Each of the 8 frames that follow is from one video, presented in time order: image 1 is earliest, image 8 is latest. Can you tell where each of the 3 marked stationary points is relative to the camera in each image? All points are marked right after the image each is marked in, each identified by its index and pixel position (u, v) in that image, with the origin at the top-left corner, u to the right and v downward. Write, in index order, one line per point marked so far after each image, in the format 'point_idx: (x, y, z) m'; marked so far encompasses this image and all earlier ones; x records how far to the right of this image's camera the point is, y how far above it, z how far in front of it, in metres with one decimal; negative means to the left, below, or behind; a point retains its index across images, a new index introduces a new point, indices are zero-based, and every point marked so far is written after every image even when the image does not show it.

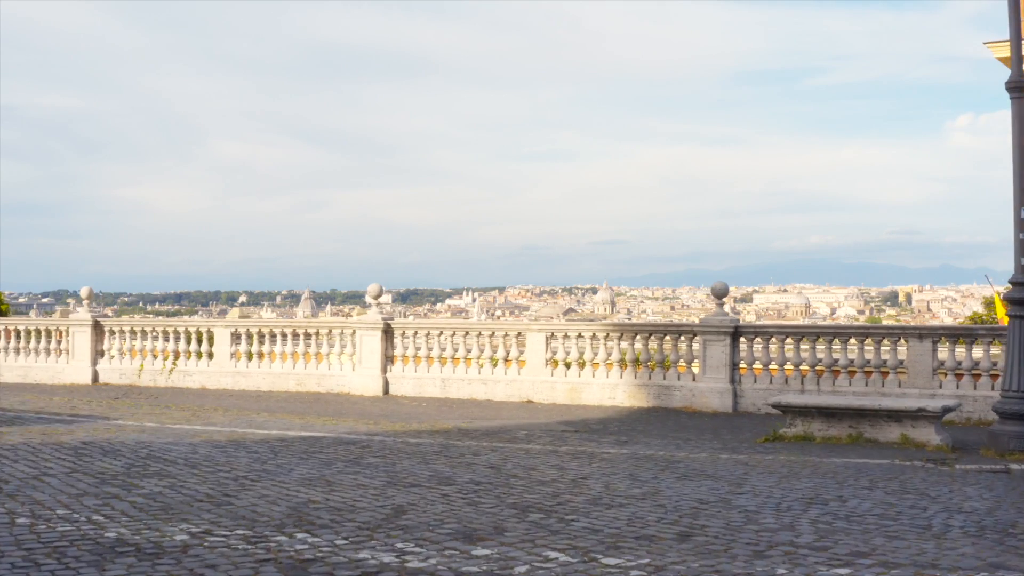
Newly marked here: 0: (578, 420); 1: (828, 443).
0: (+0.4, -0.8, +6.4) m
1: (+1.6, -0.8, +5.4) m
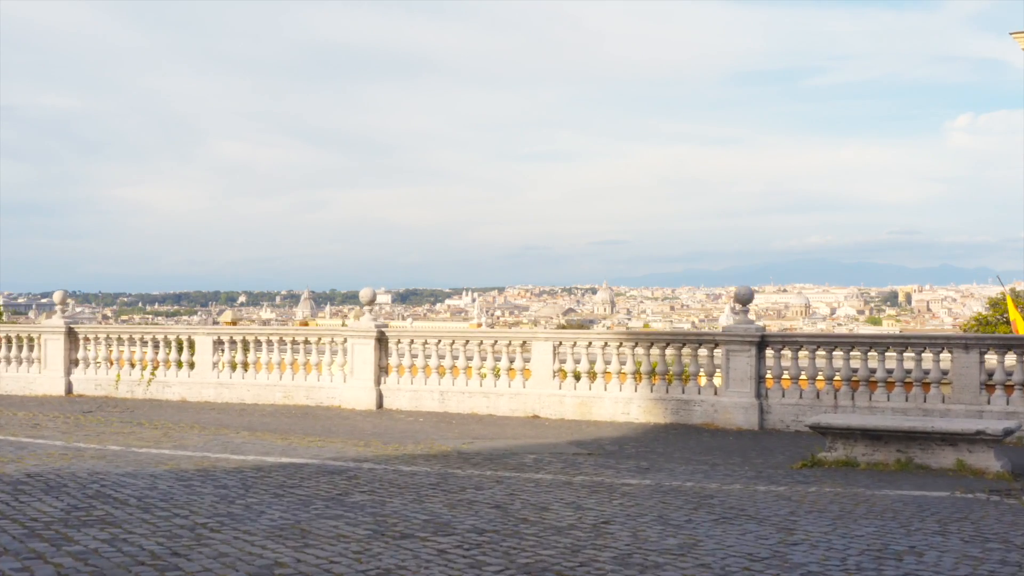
0: (+0.4, -0.8, +5.8) m
1: (+1.6, -0.8, +4.8) m
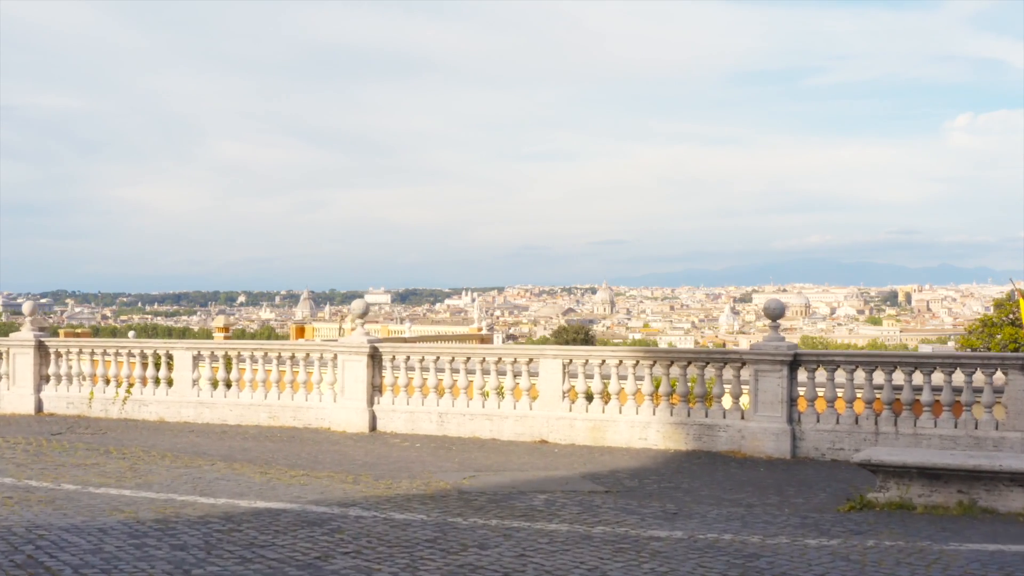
0: (+0.5, -0.9, +5.2) m
1: (+1.7, -0.9, +4.2) m
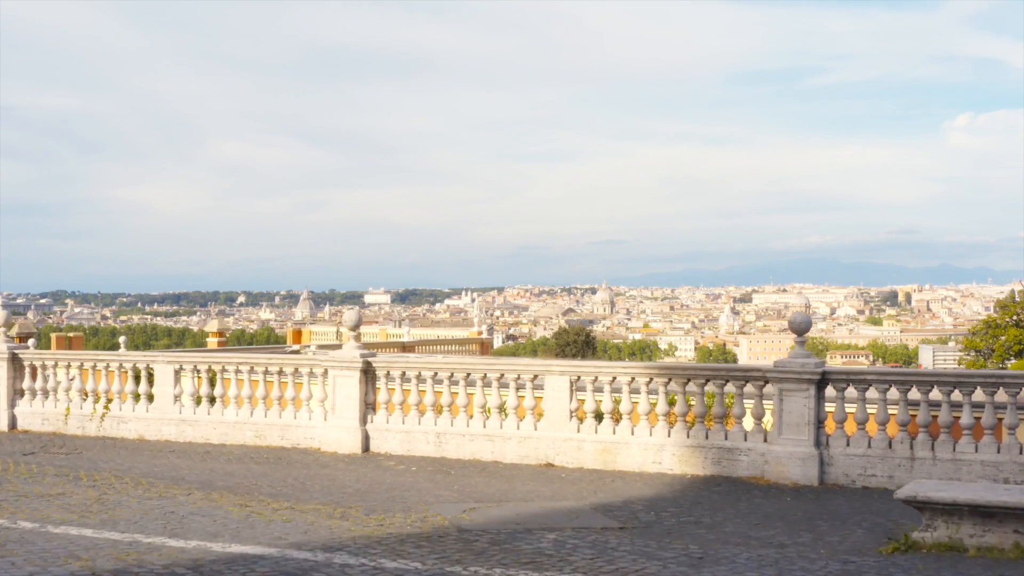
0: (+0.5, -1.0, +4.8) m
1: (+1.7, -1.0, +3.8) m
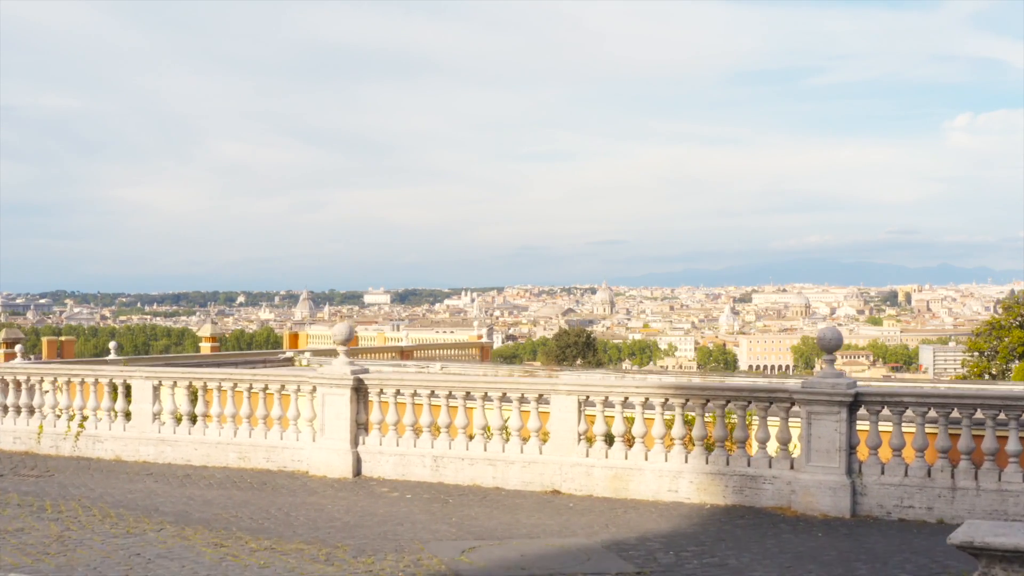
0: (+0.5, -1.0, +4.3) m
1: (+1.7, -1.0, +3.3) m
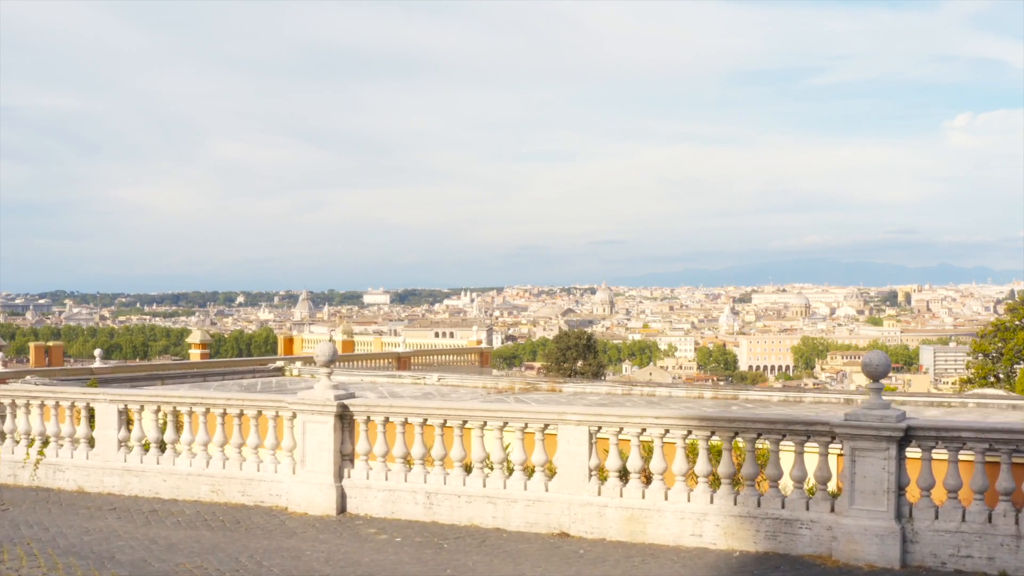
0: (+0.5, -1.1, +3.7) m
1: (+1.7, -1.1, +2.7) m
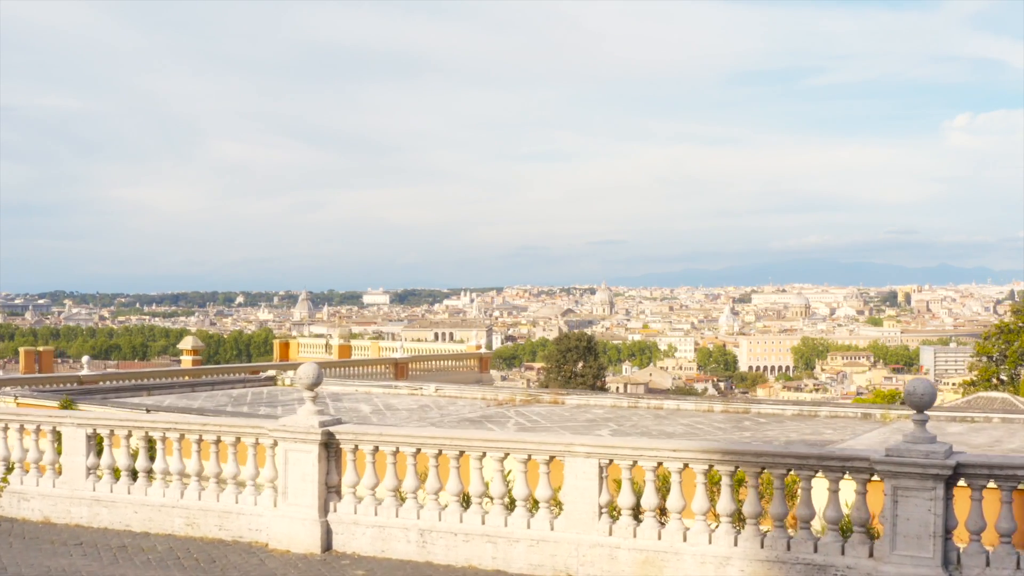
0: (+0.5, -1.2, +3.3) m
1: (+1.7, -1.2, +2.3) m
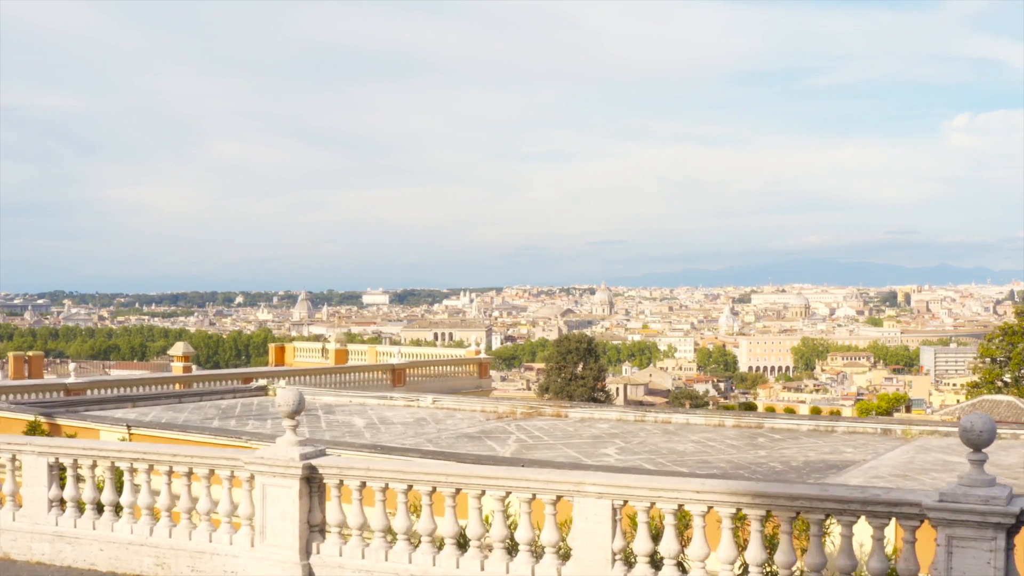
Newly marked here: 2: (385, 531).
0: (+0.5, -1.2, +2.8) m
1: (+1.7, -1.2, +1.9) m
2: (-0.5, -1.0, +4.1) m
